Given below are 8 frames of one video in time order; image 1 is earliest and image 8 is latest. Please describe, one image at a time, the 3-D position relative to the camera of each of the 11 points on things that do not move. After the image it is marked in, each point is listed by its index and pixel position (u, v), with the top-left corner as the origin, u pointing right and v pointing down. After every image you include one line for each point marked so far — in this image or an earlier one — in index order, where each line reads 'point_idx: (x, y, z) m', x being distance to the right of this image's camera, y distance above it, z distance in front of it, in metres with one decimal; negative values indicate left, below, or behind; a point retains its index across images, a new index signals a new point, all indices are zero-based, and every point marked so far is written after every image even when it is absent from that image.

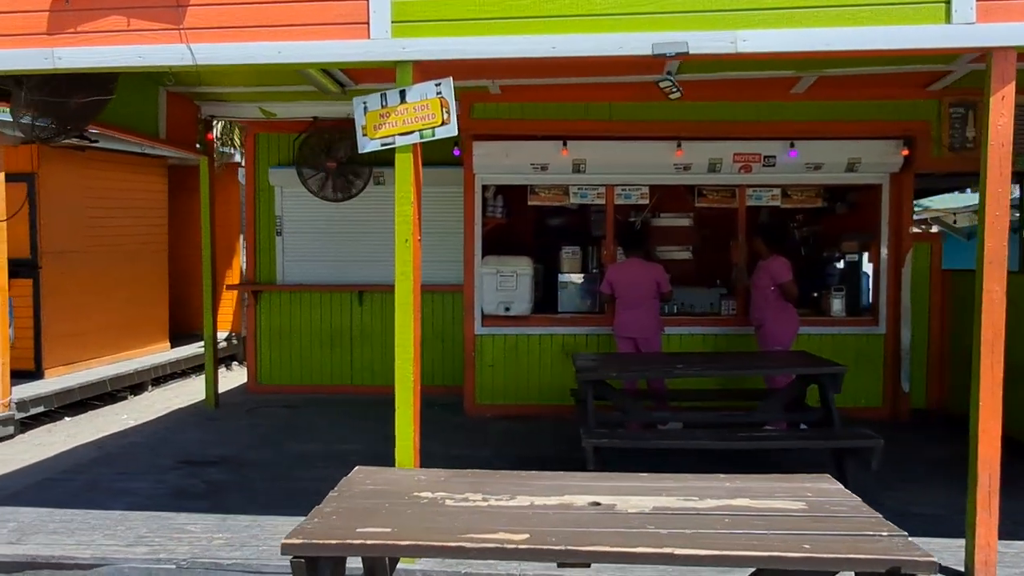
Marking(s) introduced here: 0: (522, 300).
0: (+0.1, -0.1, +6.7) m
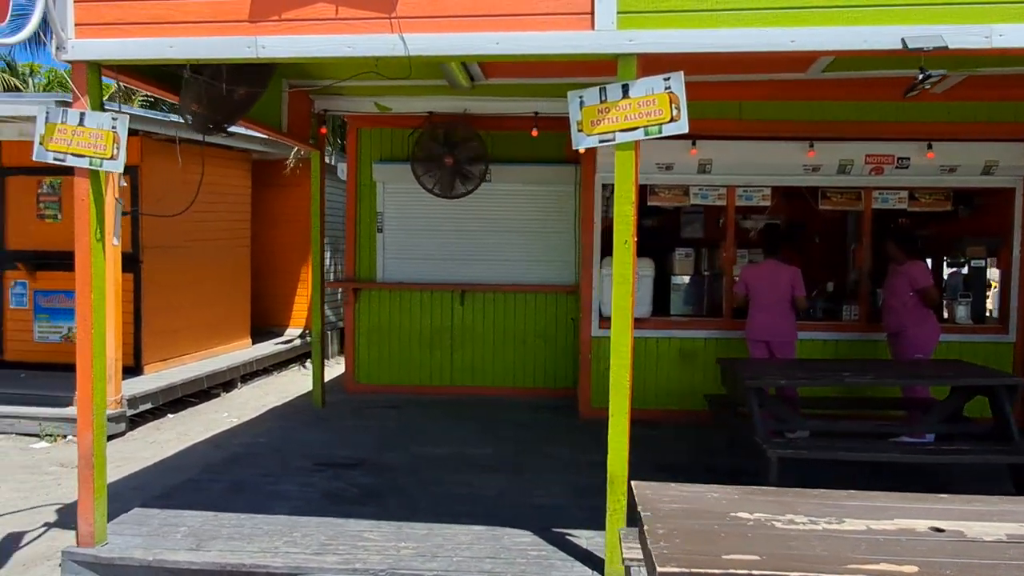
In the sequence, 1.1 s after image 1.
0: (+1.2, -0.1, +6.5) m
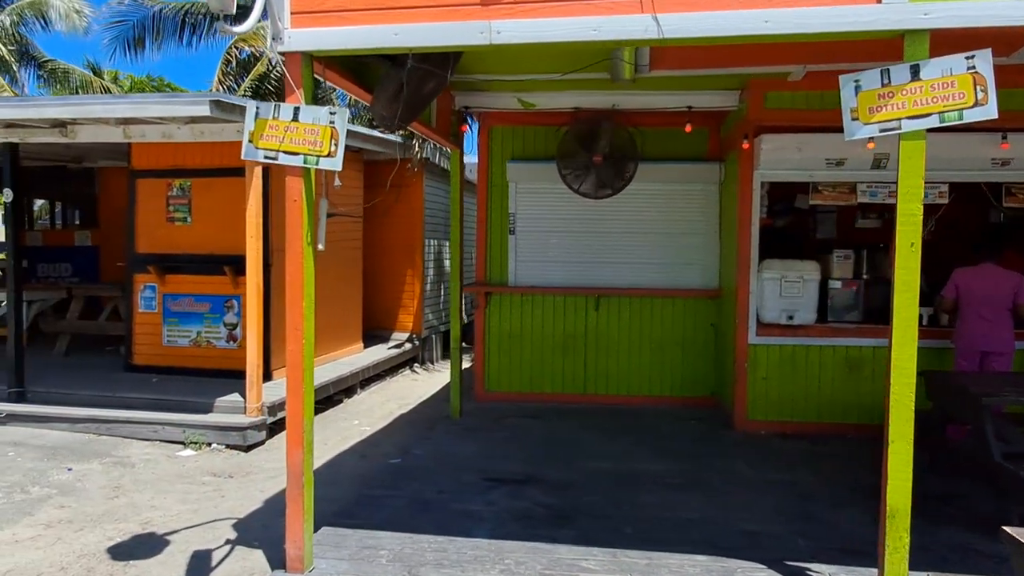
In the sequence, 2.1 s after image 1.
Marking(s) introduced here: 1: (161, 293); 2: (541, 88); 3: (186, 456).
0: (+2.5, -0.2, +6.1) m
1: (-3.6, -0.1, +7.5) m
2: (+0.2, +1.6, +6.0) m
3: (-2.6, -1.3, +5.9) m
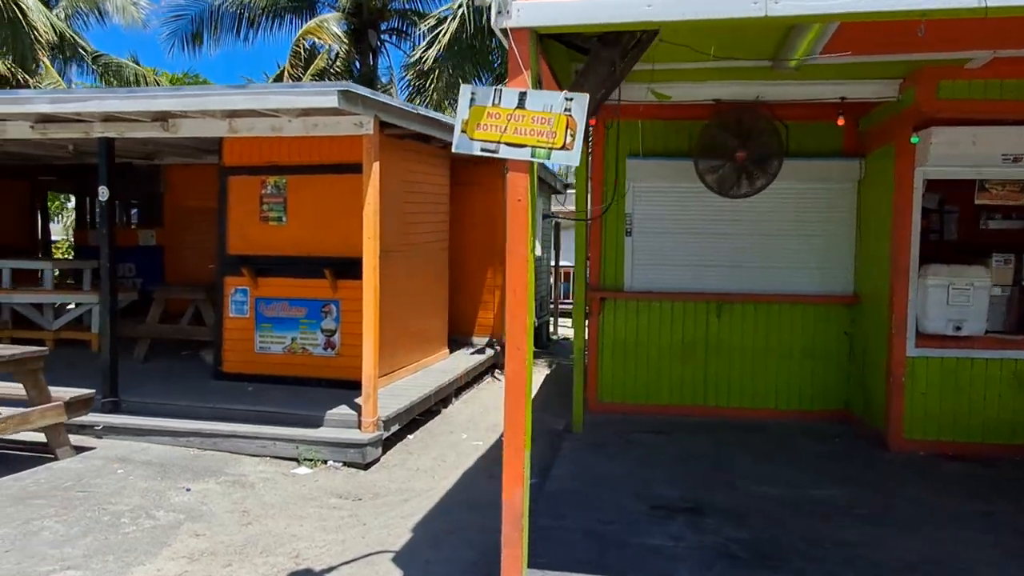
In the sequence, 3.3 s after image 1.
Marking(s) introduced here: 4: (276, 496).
0: (+3.5, -0.2, +5.6) m
1: (-2.5, -0.1, +7.1) m
2: (+1.3, +1.6, +5.5) m
3: (-1.6, -1.4, +5.4) m
4: (-1.6, -1.4, +5.0) m
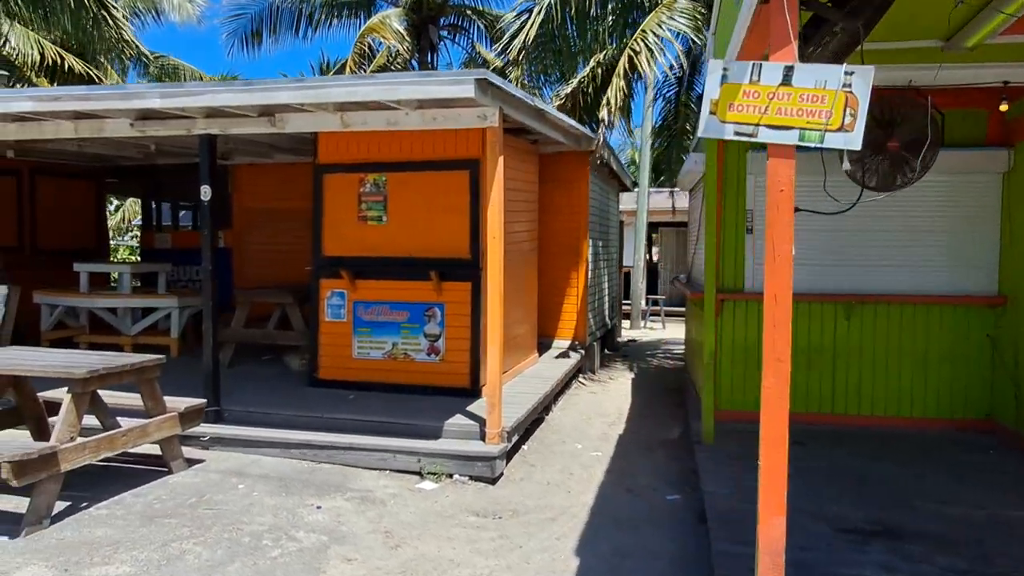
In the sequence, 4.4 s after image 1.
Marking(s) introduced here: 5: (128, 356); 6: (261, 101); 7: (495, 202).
0: (+4.5, -0.2, +5.1) m
1: (-1.5, -0.1, +6.8) m
2: (+2.3, +1.6, +5.1) m
3: (-0.6, -1.4, +5.1) m
4: (-0.6, -1.4, +4.6) m
5: (-2.5, -0.5, +4.8) m
6: (-1.8, +1.3, +5.2) m
7: (-0.1, +0.6, +5.3) m
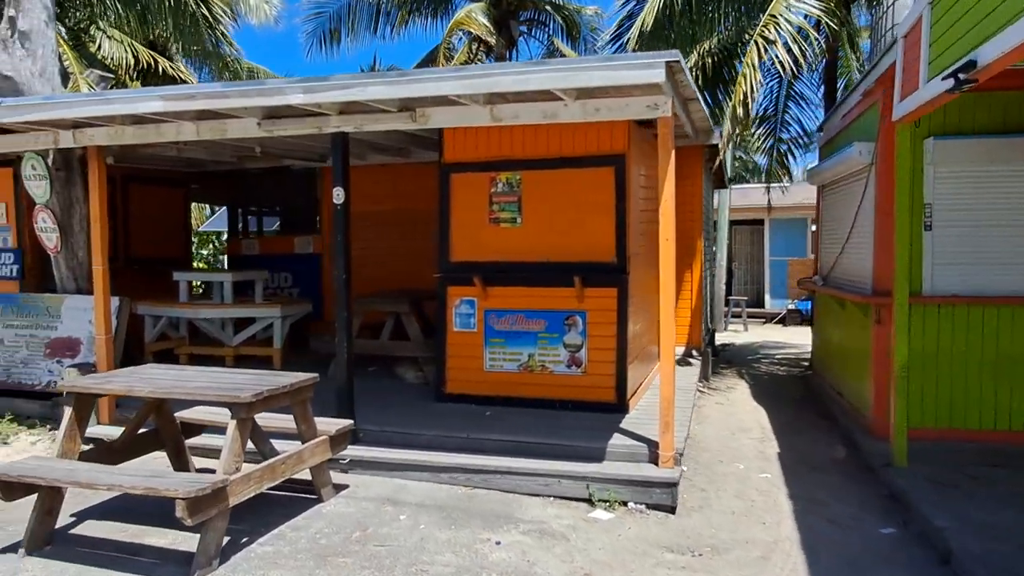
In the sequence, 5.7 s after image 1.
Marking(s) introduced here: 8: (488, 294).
0: (+5.7, -0.2, +4.4) m
1: (-0.3, -0.2, +6.3) m
2: (+3.4, +1.6, +4.5) m
3: (+0.6, -1.5, +4.6) m
4: (+0.5, -1.5, +4.1) m
5: (-1.4, -0.5, +4.4) m
6: (-0.6, +1.3, +4.7) m
7: (+1.0, +0.6, +4.8) m
8: (-0.2, -0.1, +6.3) m
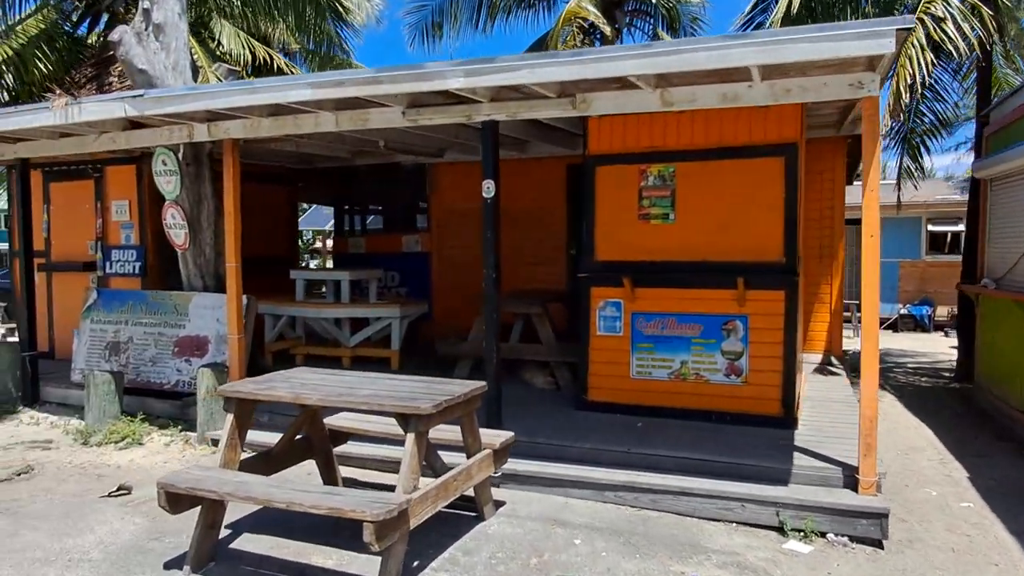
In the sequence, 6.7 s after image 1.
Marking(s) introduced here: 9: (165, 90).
0: (+6.7, -0.3, +3.4) m
1: (+0.9, -0.2, +5.9) m
2: (+4.5, +1.5, +3.7) m
3: (+1.6, -1.5, +4.1) m
4: (+1.5, -1.5, +3.6) m
5: (-0.3, -0.5, +4.0) m
6: (+0.5, +1.3, +4.3) m
7: (+2.1, +0.6, +4.2) m
8: (+1.0, -0.1, +5.8) m
9: (-2.6, +1.5, +5.4) m
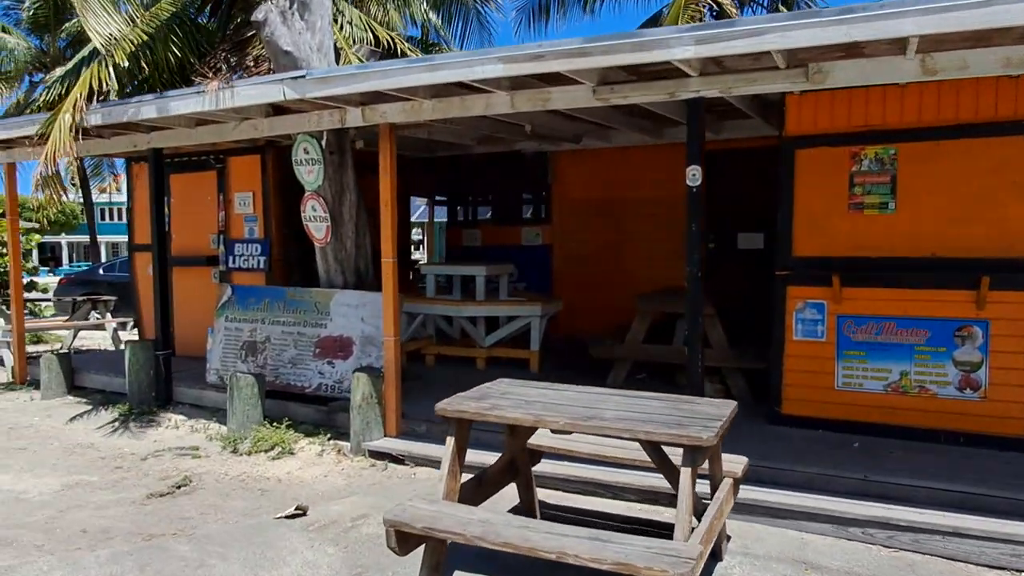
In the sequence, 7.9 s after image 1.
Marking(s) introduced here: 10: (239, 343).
0: (+7.9, -0.3, +2.3) m
1: (+2.3, -0.2, +5.2) m
2: (+5.7, +1.5, +2.7) m
3: (+2.9, -1.5, +3.3) m
4: (+2.7, -1.5, +2.9) m
5: (+0.9, -0.5, +3.4) m
6: (+1.7, +1.2, +3.6) m
7: (+3.3, +0.5, +3.4) m
8: (+2.4, -0.1, +5.1) m
9: (-1.2, +1.5, +4.9) m
10: (-2.5, -0.5, +6.7) m
